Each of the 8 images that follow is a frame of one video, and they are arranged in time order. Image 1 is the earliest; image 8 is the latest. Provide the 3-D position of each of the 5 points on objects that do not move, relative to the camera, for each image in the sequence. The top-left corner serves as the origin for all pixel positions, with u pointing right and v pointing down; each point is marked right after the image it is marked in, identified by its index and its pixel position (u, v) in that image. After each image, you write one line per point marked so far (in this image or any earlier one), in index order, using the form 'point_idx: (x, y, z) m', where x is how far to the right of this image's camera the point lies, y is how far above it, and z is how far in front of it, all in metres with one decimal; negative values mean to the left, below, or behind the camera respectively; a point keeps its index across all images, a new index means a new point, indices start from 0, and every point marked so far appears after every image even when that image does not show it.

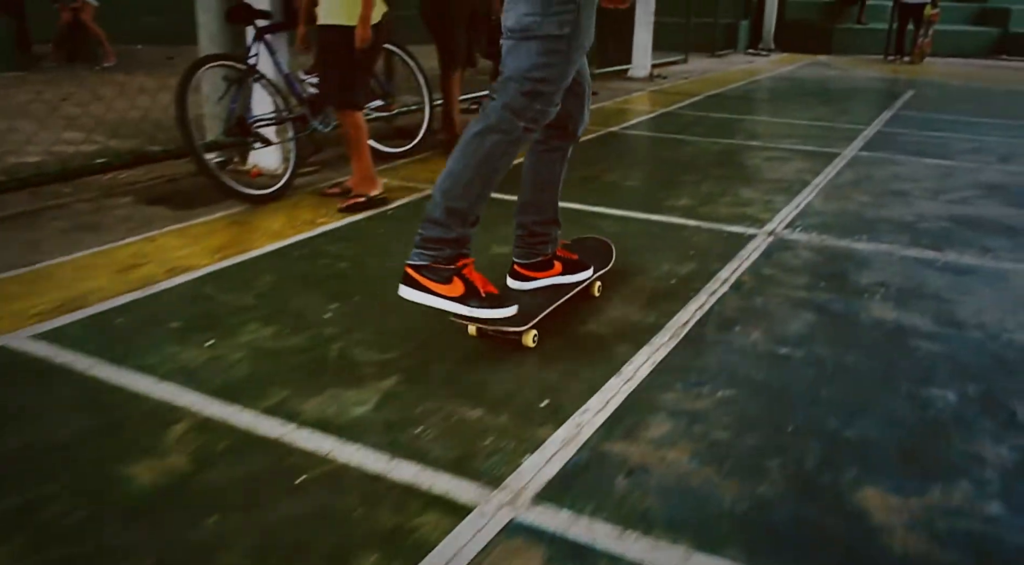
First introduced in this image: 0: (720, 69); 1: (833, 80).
0: (+2.7, +2.8, +11.7) m
1: (+3.9, +2.5, +11.1) m
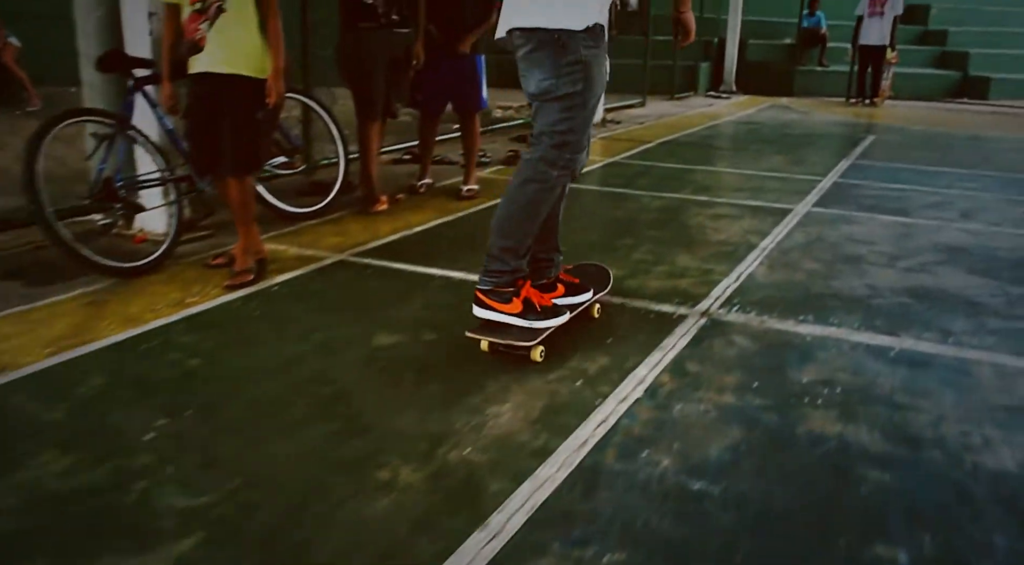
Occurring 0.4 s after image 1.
0: (+2.1, +2.1, +11.4) m
1: (+3.3, +1.9, +10.8) m
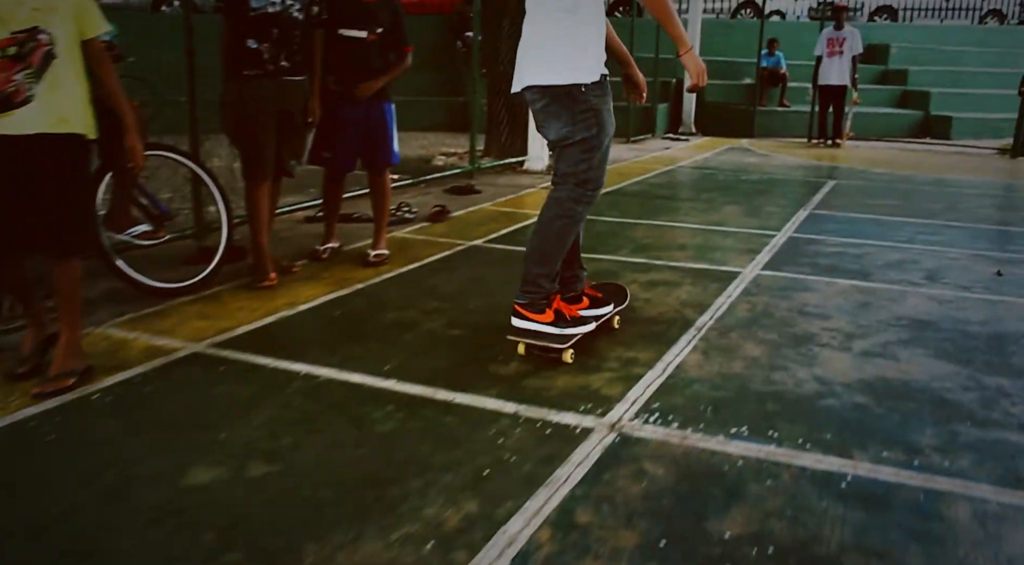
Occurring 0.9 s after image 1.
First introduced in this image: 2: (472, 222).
0: (+1.4, +1.5, +10.8) m
1: (+2.7, +1.3, +10.3) m
2: (-0.3, +0.4, +6.4) m
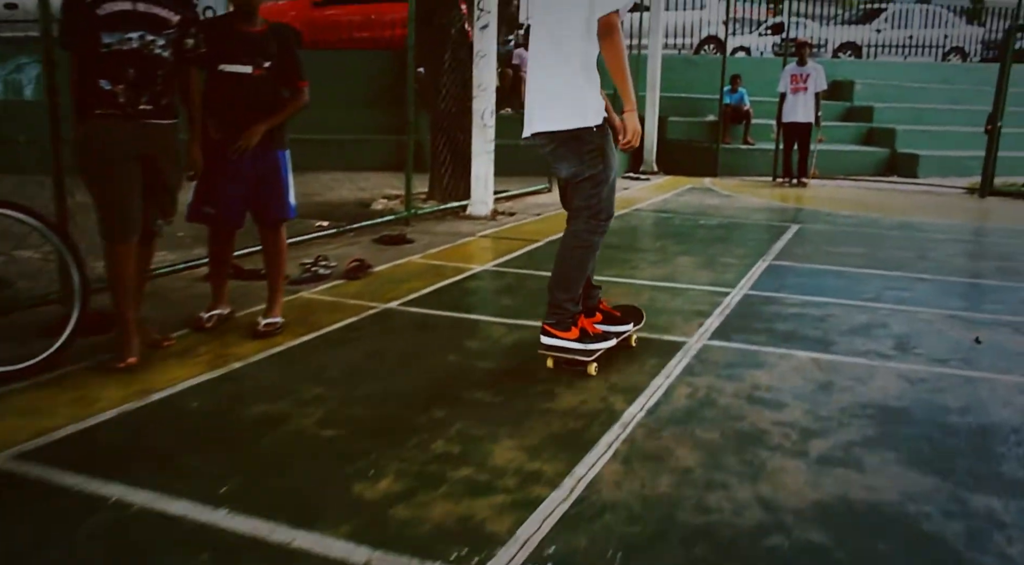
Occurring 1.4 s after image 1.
0: (+0.8, +0.9, +10.2) m
1: (+2.1, +0.8, +9.7) m
2: (-0.8, 0.0, +5.8) m
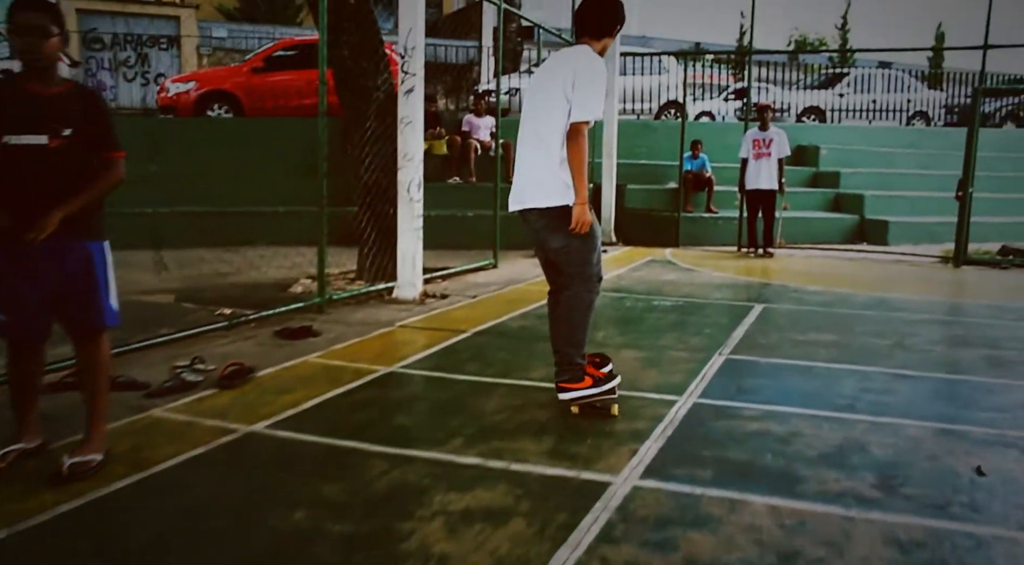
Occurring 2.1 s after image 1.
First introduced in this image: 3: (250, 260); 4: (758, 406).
0: (+0.2, +0.1, +9.4) m
1: (+1.5, 0.0, +8.9) m
2: (-1.3, -0.5, +4.8) m
3: (-2.9, +0.3, +10.1) m
4: (+1.2, -0.6, +4.4) m
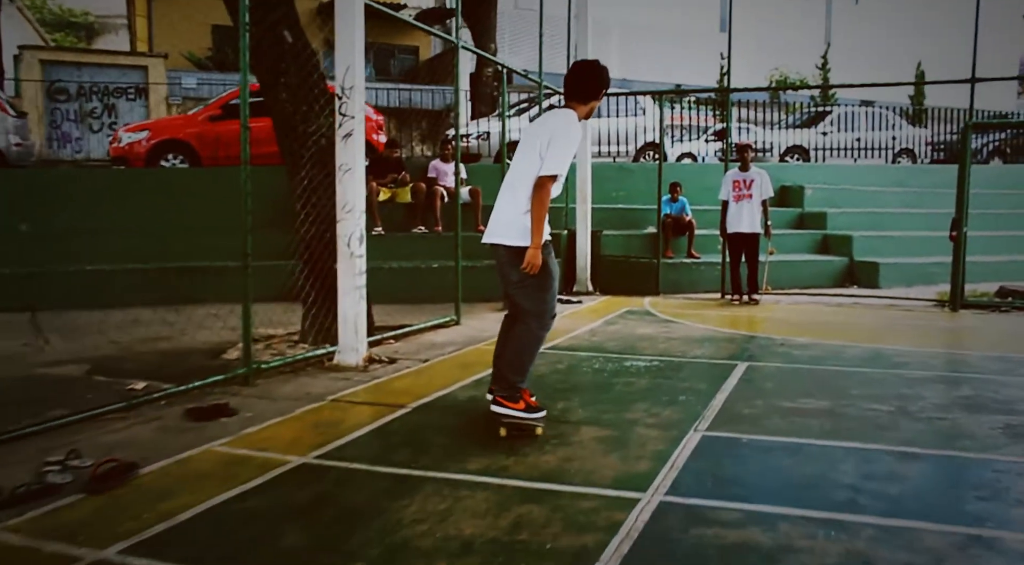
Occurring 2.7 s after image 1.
0: (-0.2, -0.5, +8.6) m
1: (+1.2, -0.5, +8.1) m
2: (-1.6, -0.9, +4.0) m
3: (-3.3, -0.4, +9.3) m
4: (+0.9, -0.9, +3.6) m
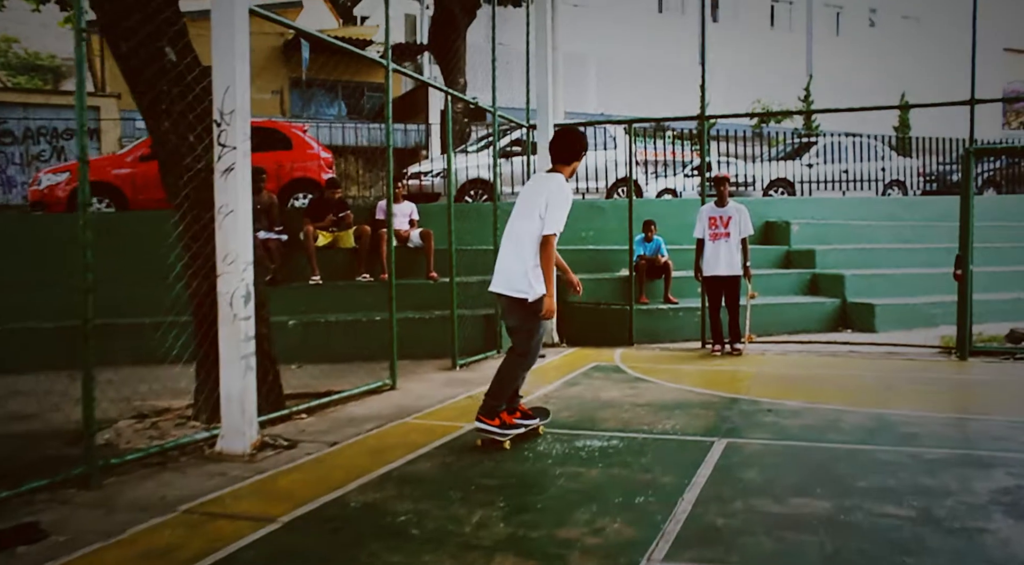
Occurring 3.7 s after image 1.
0: (-0.6, -1.0, +7.3) m
1: (+0.7, -1.0, +6.8) m
2: (-2.0, -1.2, +2.7) m
3: (-3.8, -1.0, +7.9) m
4: (+0.5, -1.1, +2.3) m
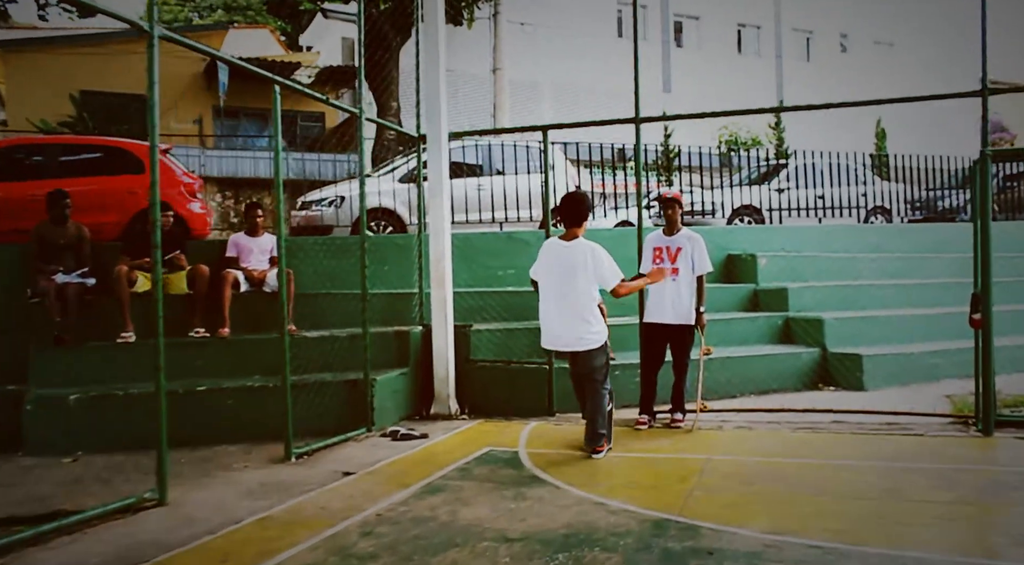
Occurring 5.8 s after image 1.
0: (-1.7, -1.3, +4.6) m
1: (-0.3, -1.3, +4.2) m
2: (-2.9, -1.4, 0.0) m
3: (-4.8, -1.4, +5.2) m
4: (-0.4, -1.2, -0.3) m
